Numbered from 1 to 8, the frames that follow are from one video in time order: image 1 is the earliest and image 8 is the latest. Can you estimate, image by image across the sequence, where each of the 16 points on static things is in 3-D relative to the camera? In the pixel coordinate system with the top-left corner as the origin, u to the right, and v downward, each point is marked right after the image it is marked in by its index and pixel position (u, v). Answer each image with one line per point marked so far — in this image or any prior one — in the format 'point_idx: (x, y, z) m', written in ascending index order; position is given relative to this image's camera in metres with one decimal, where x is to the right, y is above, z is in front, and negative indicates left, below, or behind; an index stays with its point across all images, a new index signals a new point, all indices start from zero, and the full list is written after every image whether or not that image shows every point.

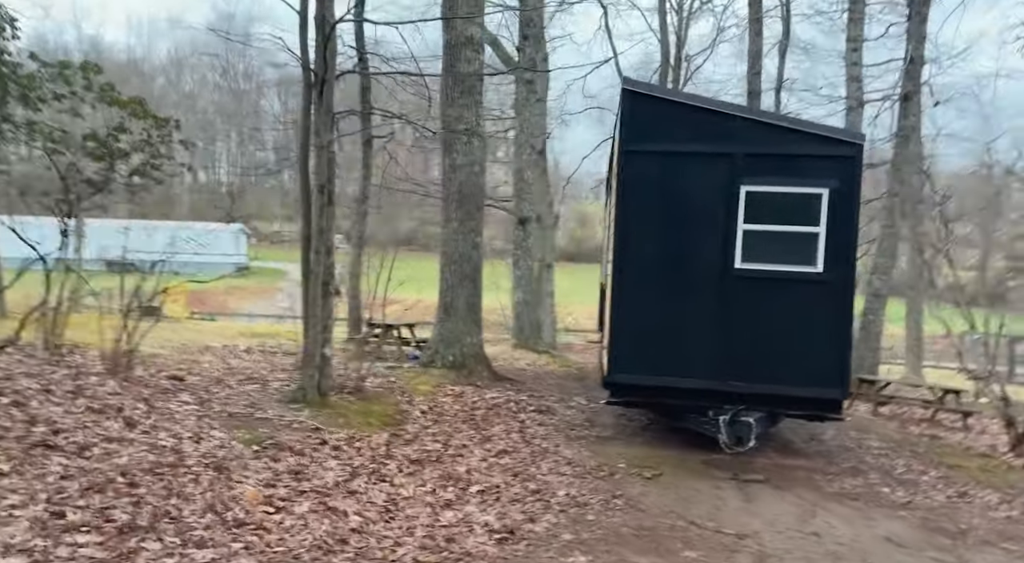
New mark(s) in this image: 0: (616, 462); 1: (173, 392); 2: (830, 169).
0: (+1.0, -1.6, +8.7) m
1: (-3.3, -1.1, +9.3) m
2: (+2.9, +1.0, +9.0) m
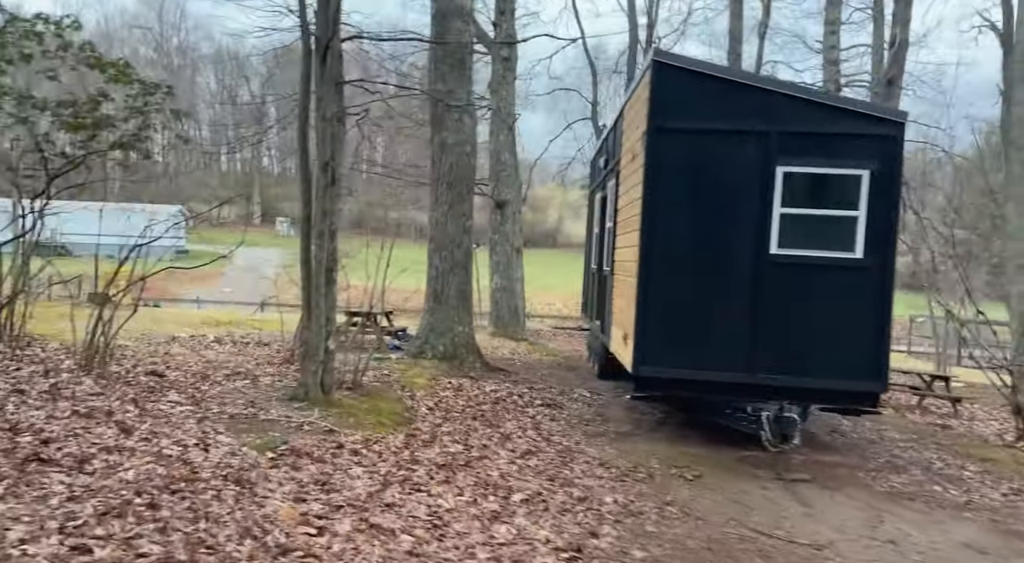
0: (+1.2, -1.5, +8.1) m
1: (-3.1, -1.0, +8.4) m
2: (+3.1, +1.1, +8.5) m
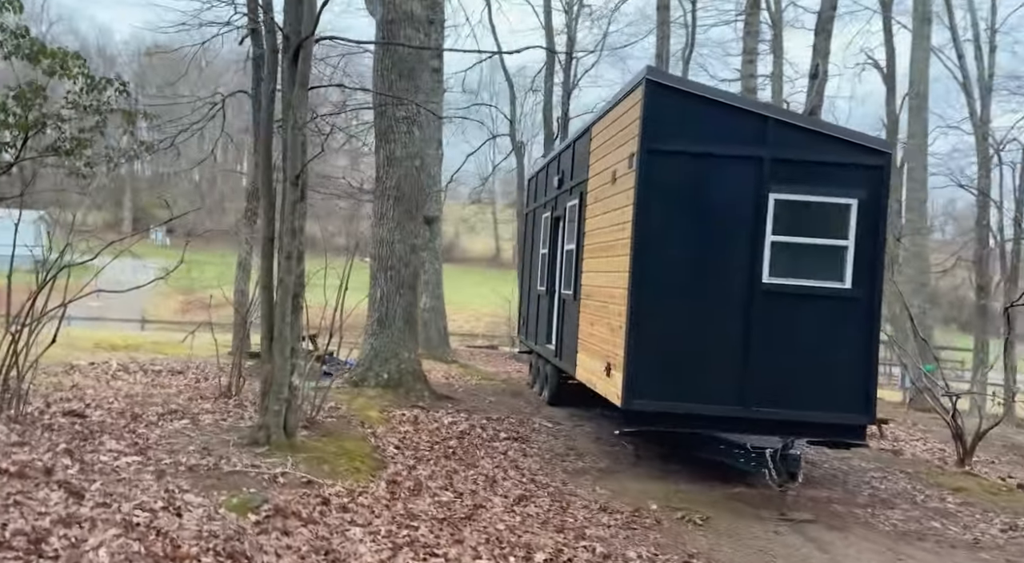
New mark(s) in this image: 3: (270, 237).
0: (+1.1, -1.8, +7.6) m
1: (-3.2, -1.2, +7.2) m
2: (+2.9, +0.8, +8.2) m
3: (-1.9, +0.4, +7.7) m
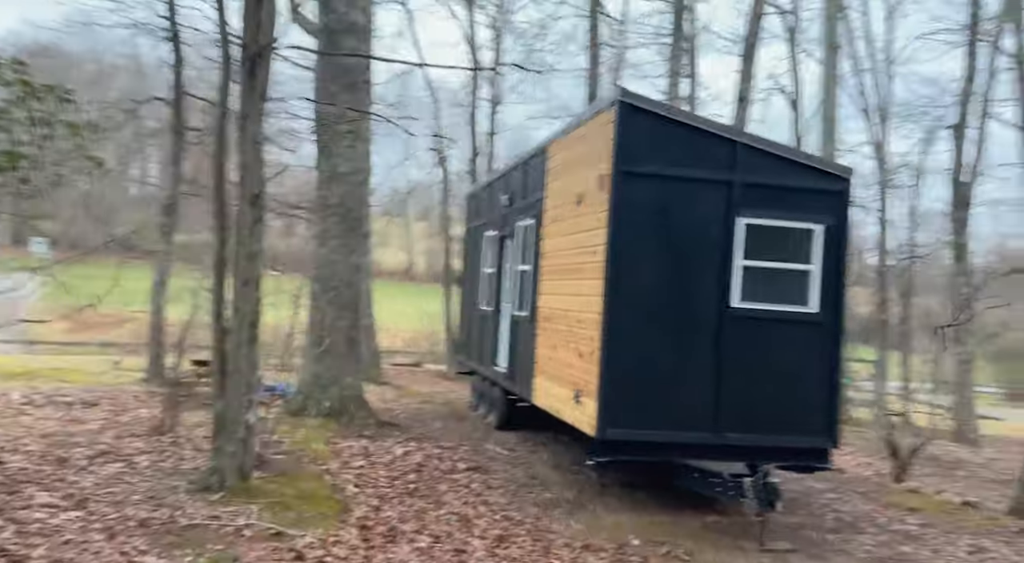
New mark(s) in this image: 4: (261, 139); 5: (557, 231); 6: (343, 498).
0: (+0.9, -2.0, +7.3) m
1: (-3.3, -1.4, +6.4) m
2: (+2.6, +0.6, +8.1) m
3: (-2.1, +0.1, +7.1) m
4: (-1.8, +1.0, +6.6) m
5: (+0.5, +0.4, +8.8) m
6: (-1.3, -1.6, +7.1) m
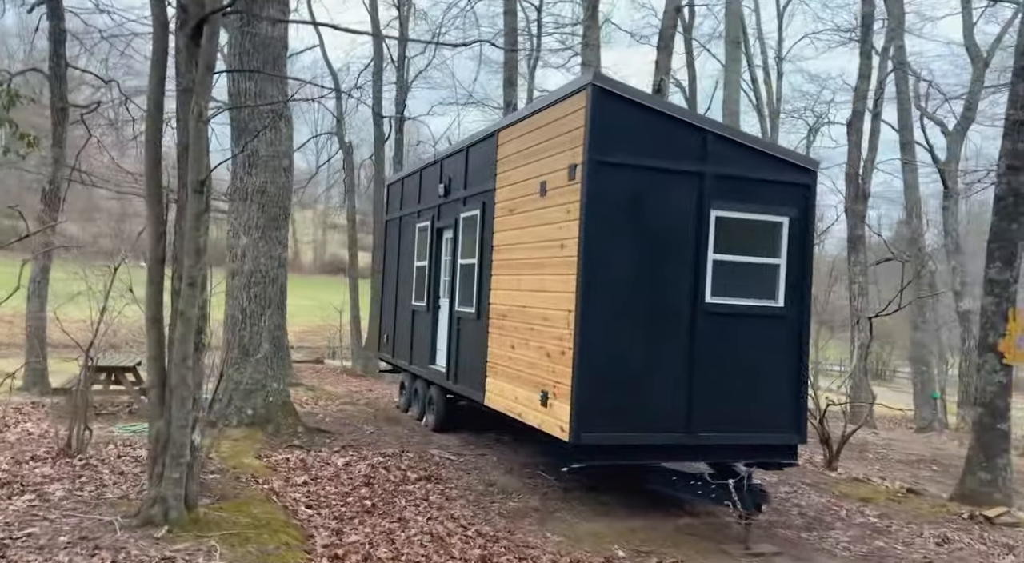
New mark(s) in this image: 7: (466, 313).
0: (+0.7, -1.9, +6.8) m
1: (-3.3, -1.4, +5.3) m
2: (+2.3, +0.7, +7.8) m
3: (-2.3, +0.1, +6.1) m
4: (-1.9, +1.0, +5.7) m
5: (+0.1, +0.5, +8.2) m
6: (-1.4, -1.6, +6.4) m
7: (-0.4, -0.3, +9.2) m
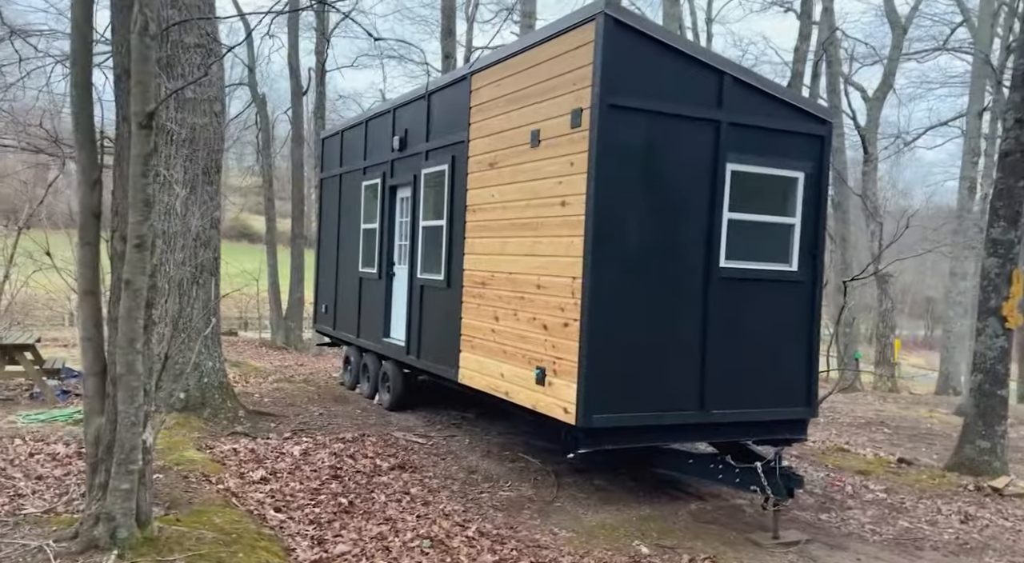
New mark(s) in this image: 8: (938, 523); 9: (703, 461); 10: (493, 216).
0: (+0.7, -1.7, +5.9) m
1: (-3.1, -1.2, +4.0) m
2: (+2.2, +1.0, +7.0) m
3: (-2.2, +0.4, +4.9) m
4: (-1.7, +1.2, +4.5) m
5: (-0.1, +0.8, +7.2) m
6: (-1.3, -1.4, +5.3) m
7: (-0.7, 0.0, +8.2) m
8: (+3.2, -1.8, +7.1) m
9: (+1.4, -1.3, +6.8) m
10: (-0.1, +0.5, +7.3) m
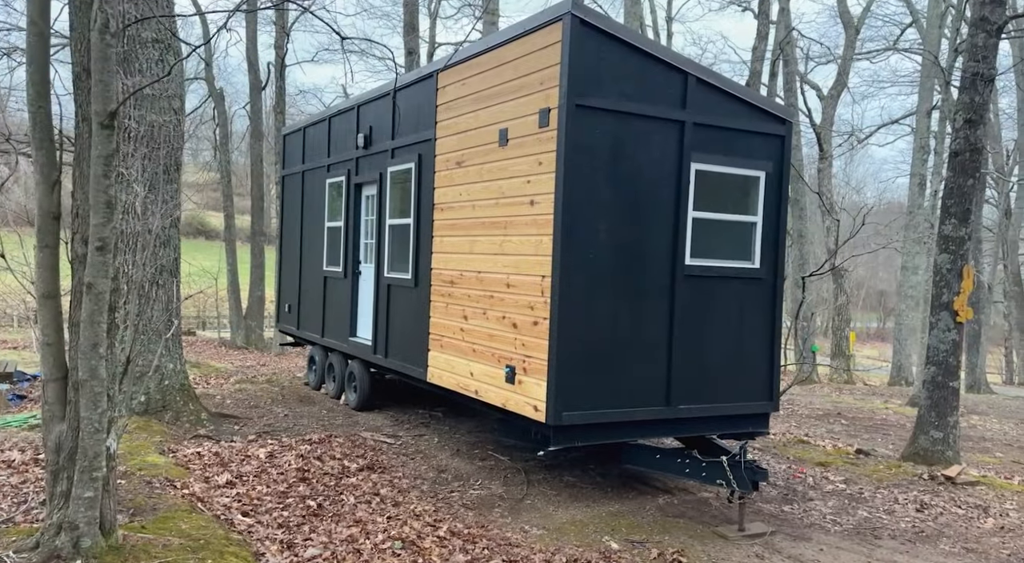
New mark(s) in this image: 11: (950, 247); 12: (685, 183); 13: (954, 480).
0: (+0.6, -1.6, +6.0) m
1: (-3.2, -1.3, +3.9) m
2: (+1.9, +1.1, +7.1) m
3: (-2.3, +0.3, +4.8) m
4: (-1.8, +1.2, +4.4) m
5: (-0.3, +0.8, +7.2) m
6: (-1.5, -1.4, +5.2) m
7: (-1.0, 0.0, +8.2) m
8: (+2.9, -1.7, +7.2) m
9: (+1.1, -1.3, +6.9) m
10: (-0.4, +0.5, +7.3) m
11: (+3.9, +0.3, +8.5) m
12: (+1.2, +0.7, +6.8) m
13: (+3.7, -1.7, +8.0) m
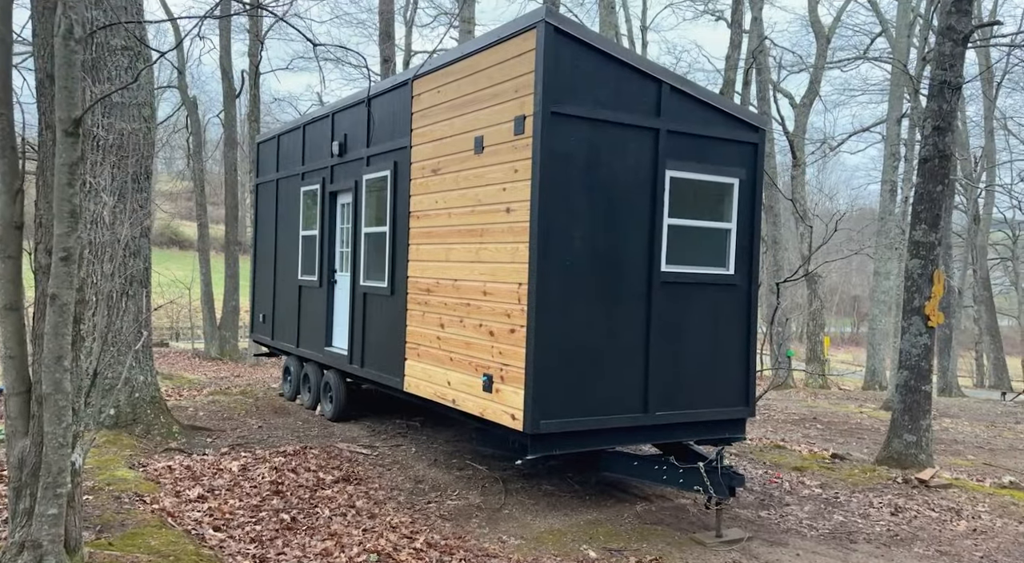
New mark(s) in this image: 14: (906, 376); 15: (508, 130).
0: (+0.4, -1.7, +6.0) m
1: (-3.3, -1.3, +3.8) m
2: (+1.7, +1.0, +7.2) m
3: (-2.4, +0.3, +4.7) m
4: (-2.0, +1.1, +4.4) m
5: (-0.5, +0.7, +7.2) m
6: (-1.6, -1.5, +5.2) m
7: (-1.2, -0.1, +8.1) m
8: (+2.7, -1.8, +7.3) m
9: (+1.0, -1.3, +6.9) m
10: (-0.6, +0.5, +7.3) m
11: (+3.7, +0.3, +8.6) m
12: (+1.0, +0.7, +6.8) m
13: (+3.6, -1.7, +8.1) m
14: (+3.6, -0.9, +8.6) m
15: (0.0, +1.1, +6.5) m
